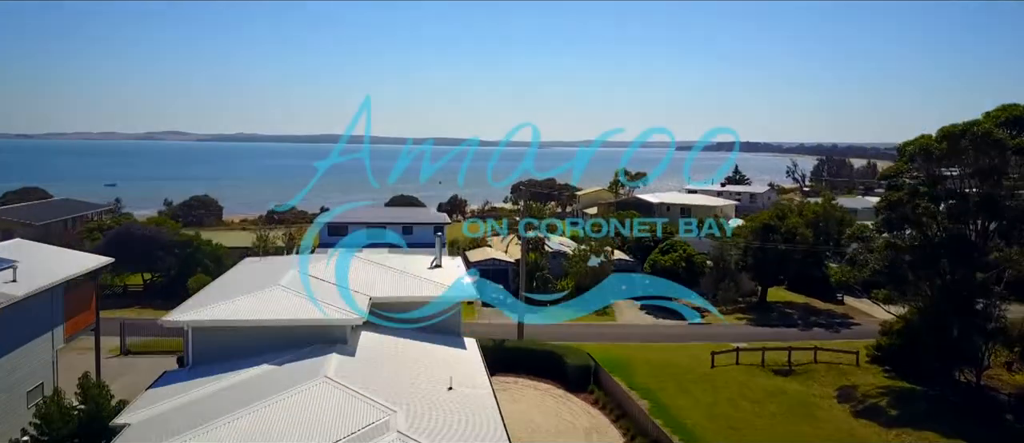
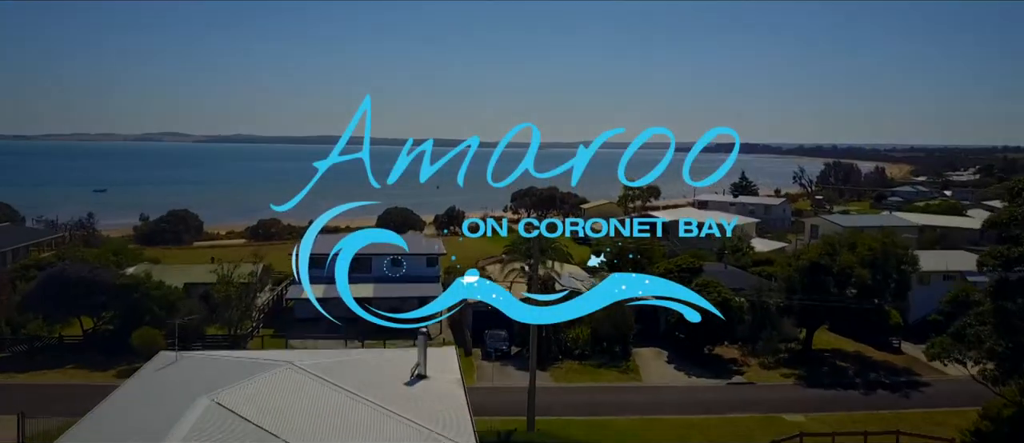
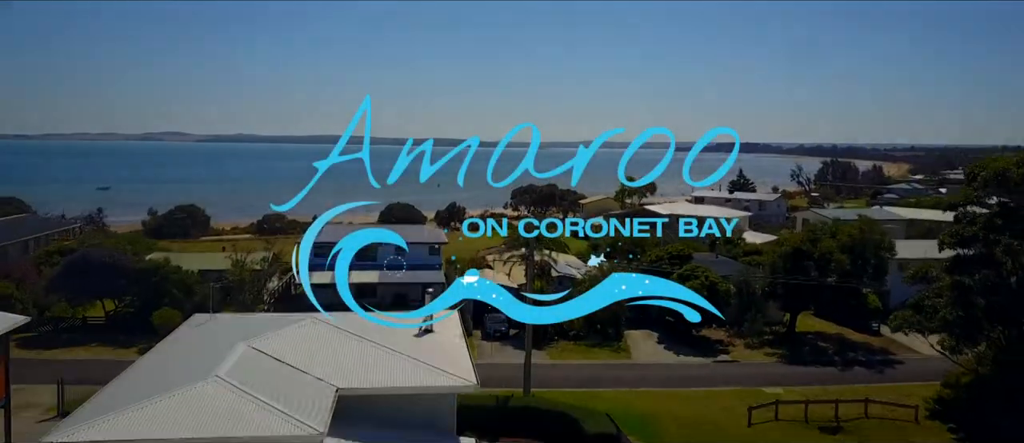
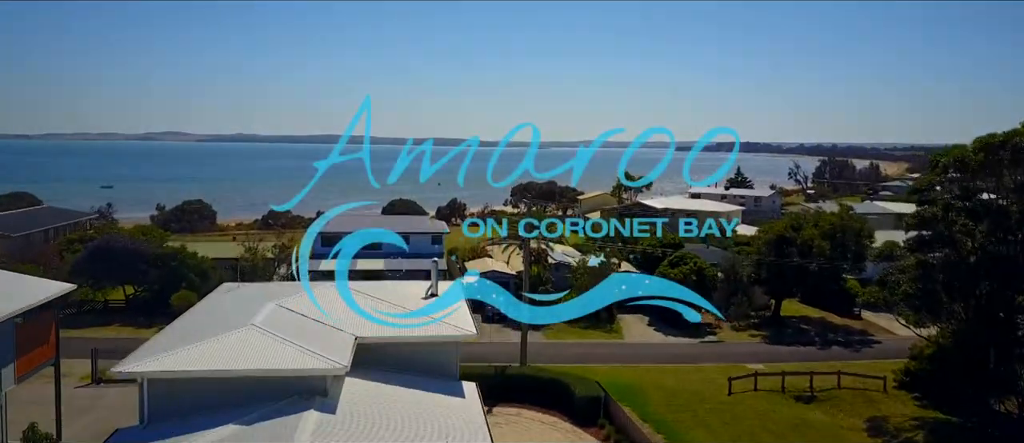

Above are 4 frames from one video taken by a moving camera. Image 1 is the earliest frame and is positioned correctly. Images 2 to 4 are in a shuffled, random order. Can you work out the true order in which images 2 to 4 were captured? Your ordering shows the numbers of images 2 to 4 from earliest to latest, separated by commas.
4, 3, 2
